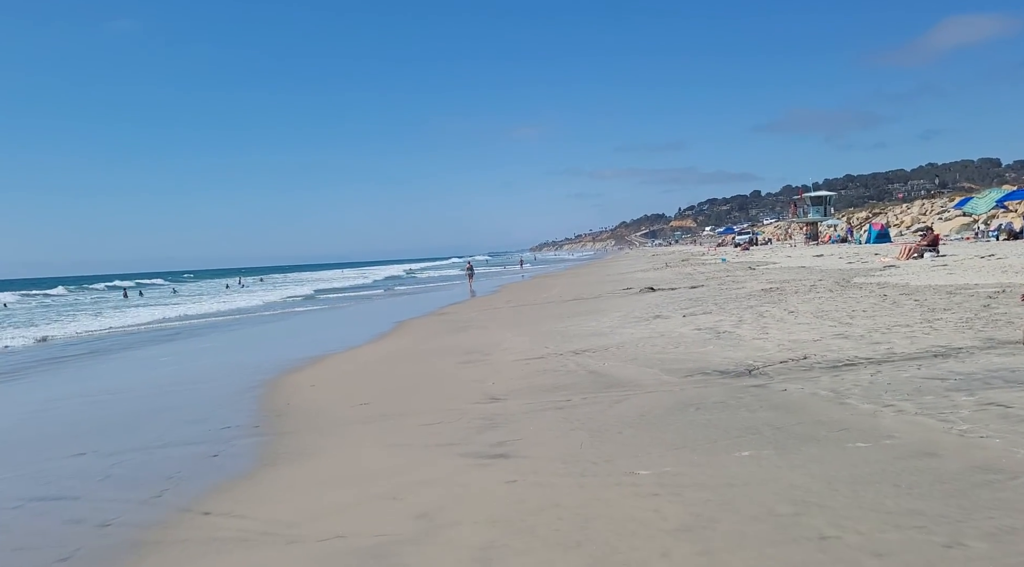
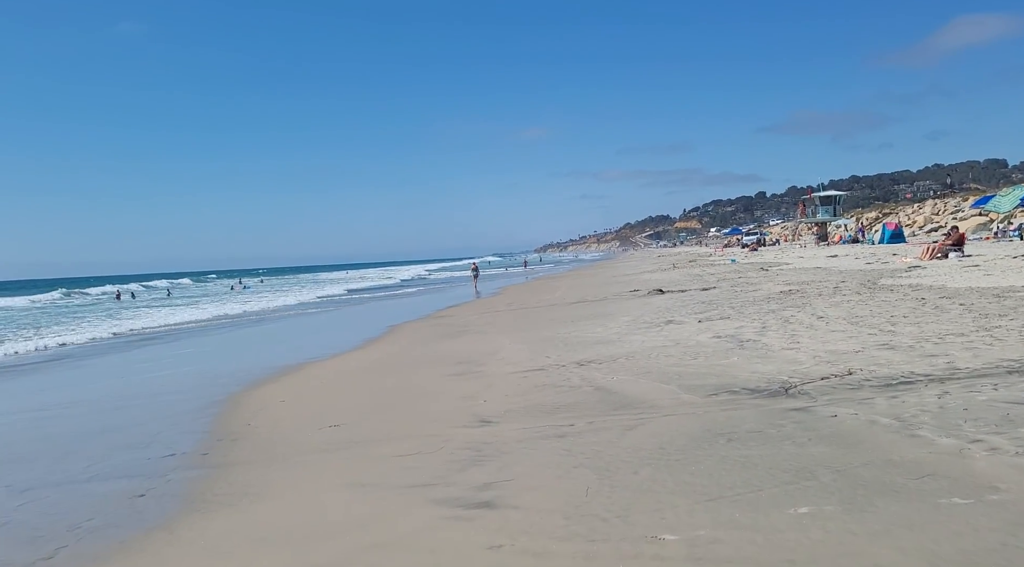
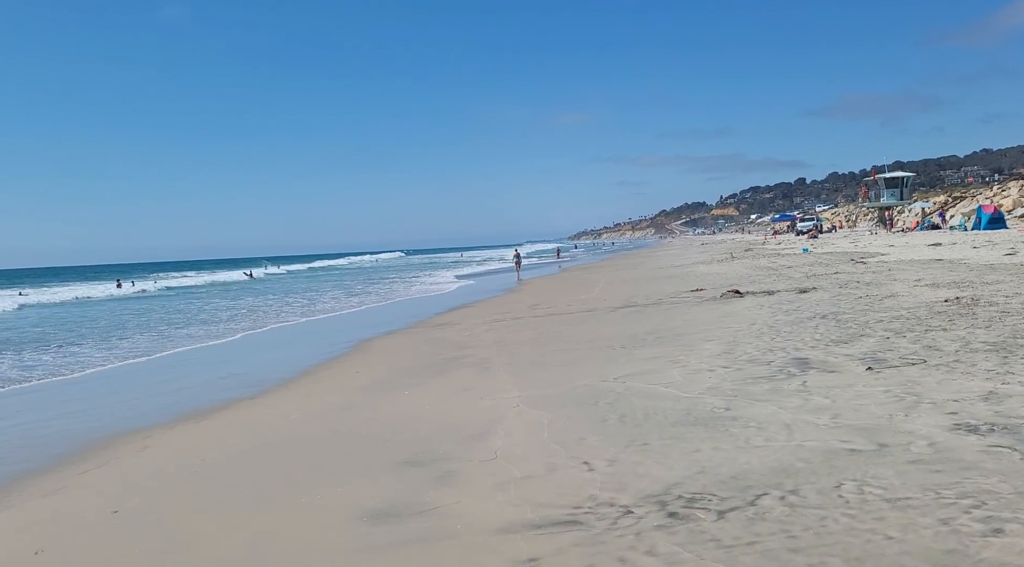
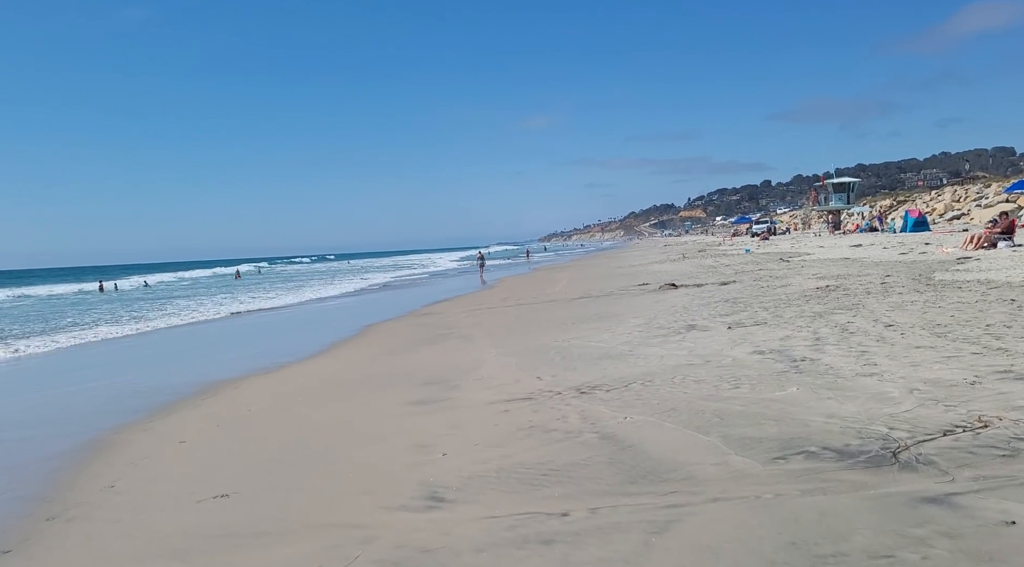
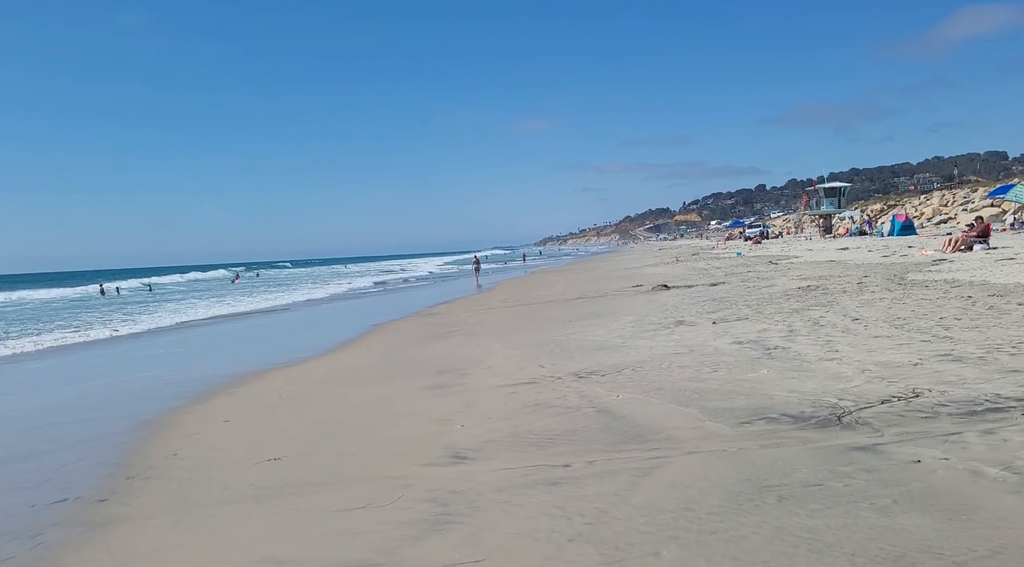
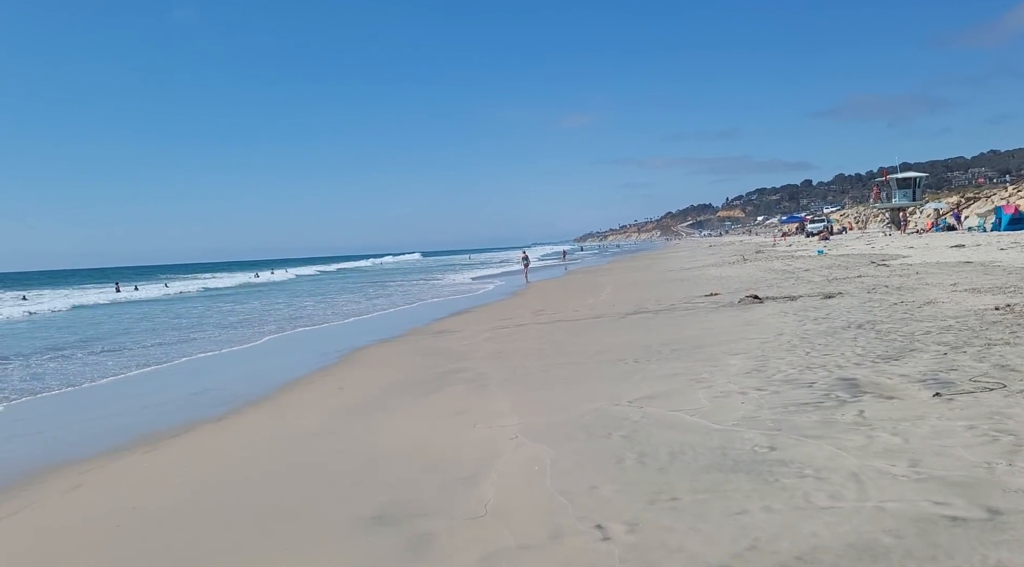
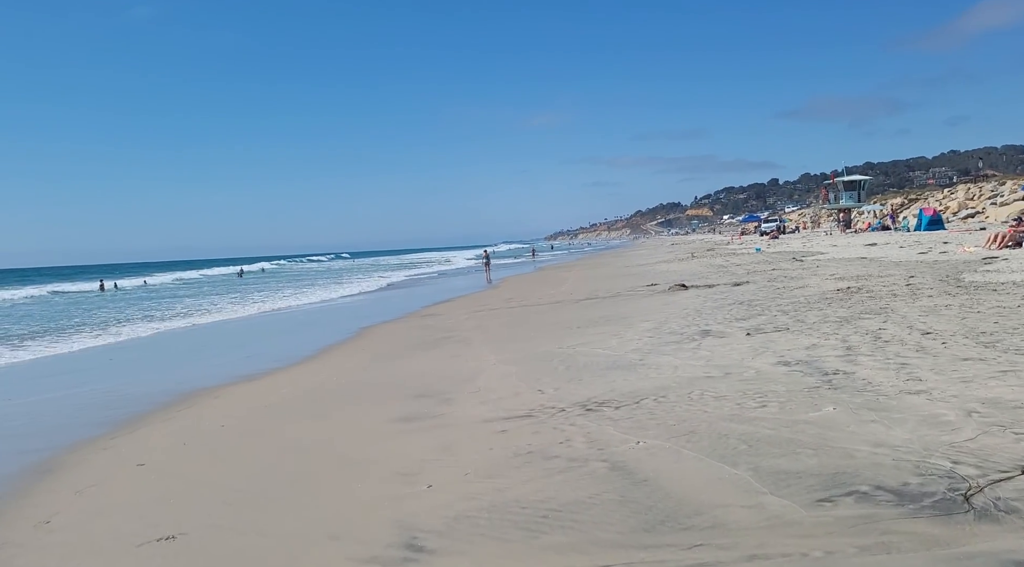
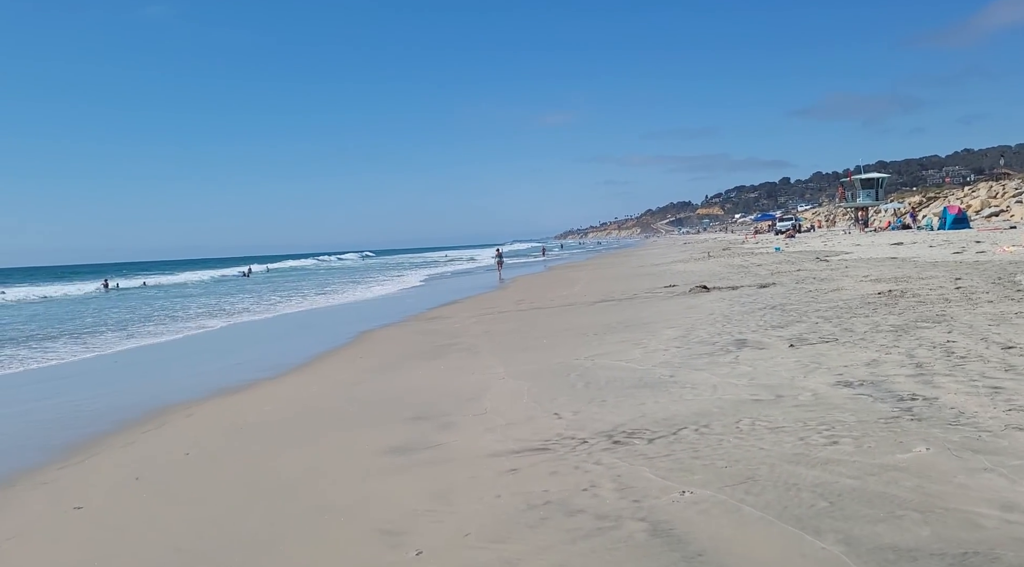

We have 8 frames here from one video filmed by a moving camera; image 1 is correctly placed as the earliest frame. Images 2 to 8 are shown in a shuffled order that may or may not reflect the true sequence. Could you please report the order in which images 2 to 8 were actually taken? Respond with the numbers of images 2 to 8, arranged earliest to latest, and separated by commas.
2, 5, 4, 7, 8, 3, 6
